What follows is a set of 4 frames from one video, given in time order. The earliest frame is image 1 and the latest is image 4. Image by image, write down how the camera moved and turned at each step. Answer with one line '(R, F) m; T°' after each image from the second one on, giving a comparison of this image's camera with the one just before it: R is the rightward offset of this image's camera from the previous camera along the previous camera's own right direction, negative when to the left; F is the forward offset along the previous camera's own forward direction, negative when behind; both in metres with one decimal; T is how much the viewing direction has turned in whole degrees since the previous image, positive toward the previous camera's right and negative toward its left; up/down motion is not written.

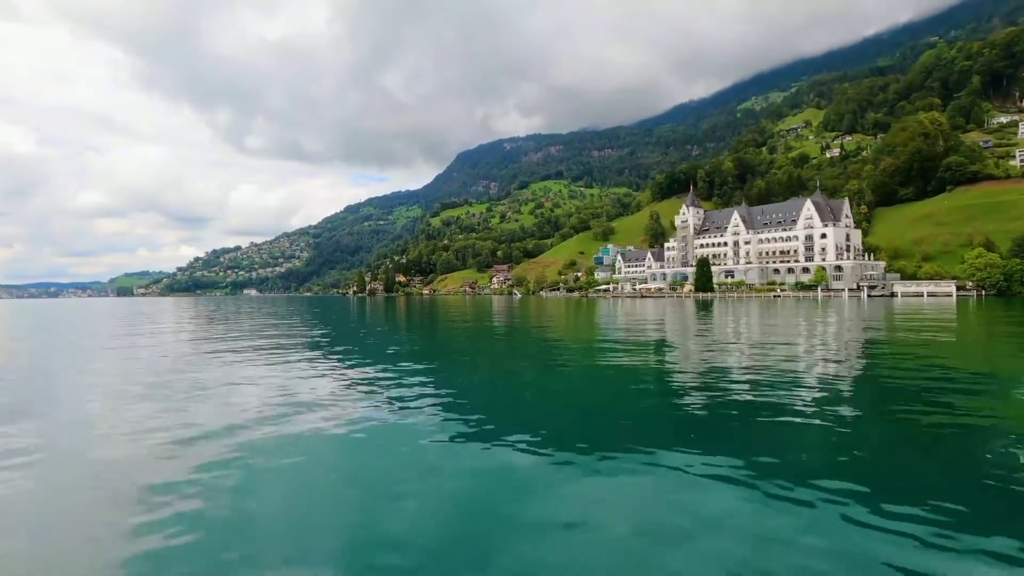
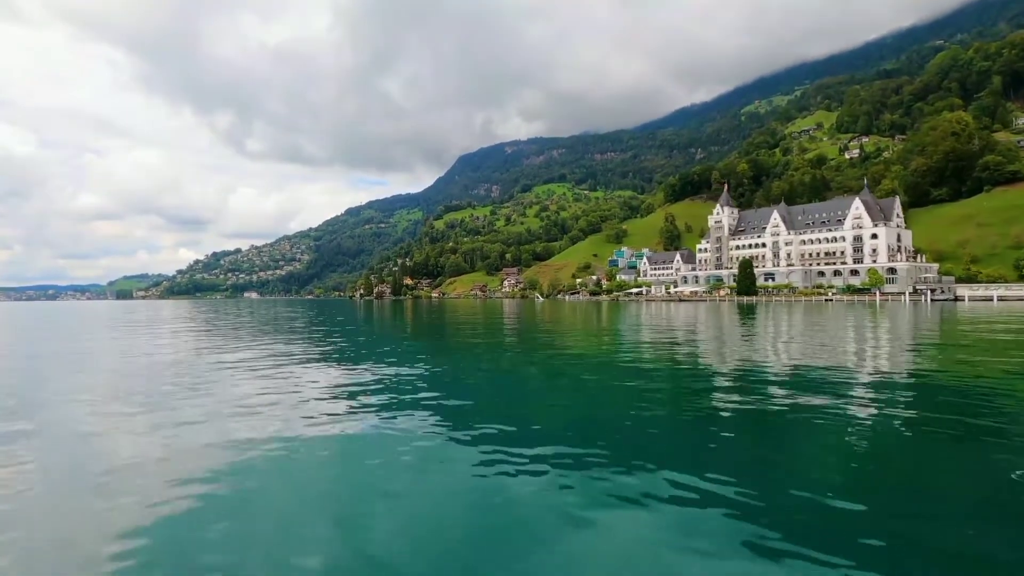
(-2.2, +2.3) m; 0°
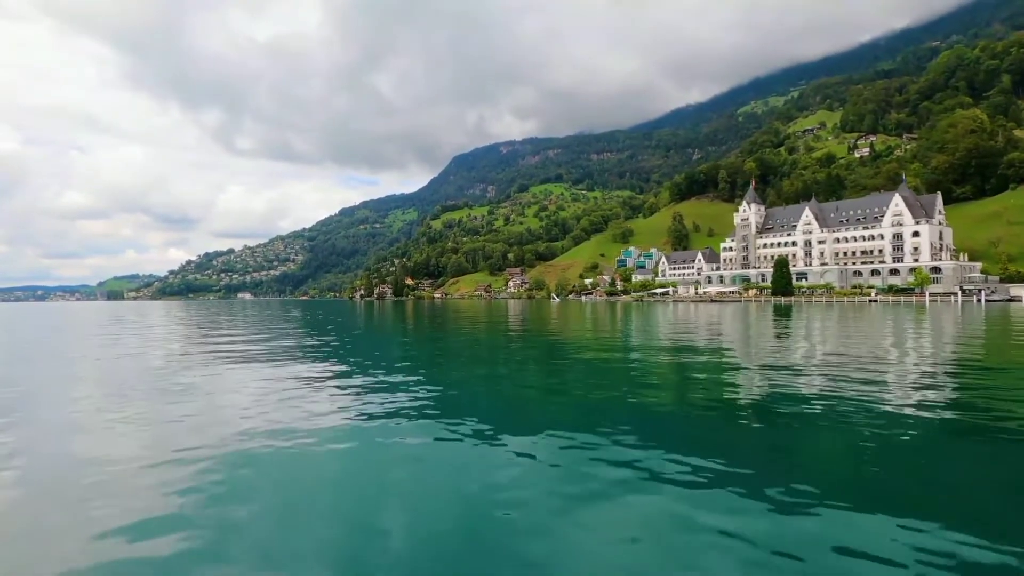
(-2.1, +2.0) m; +1°
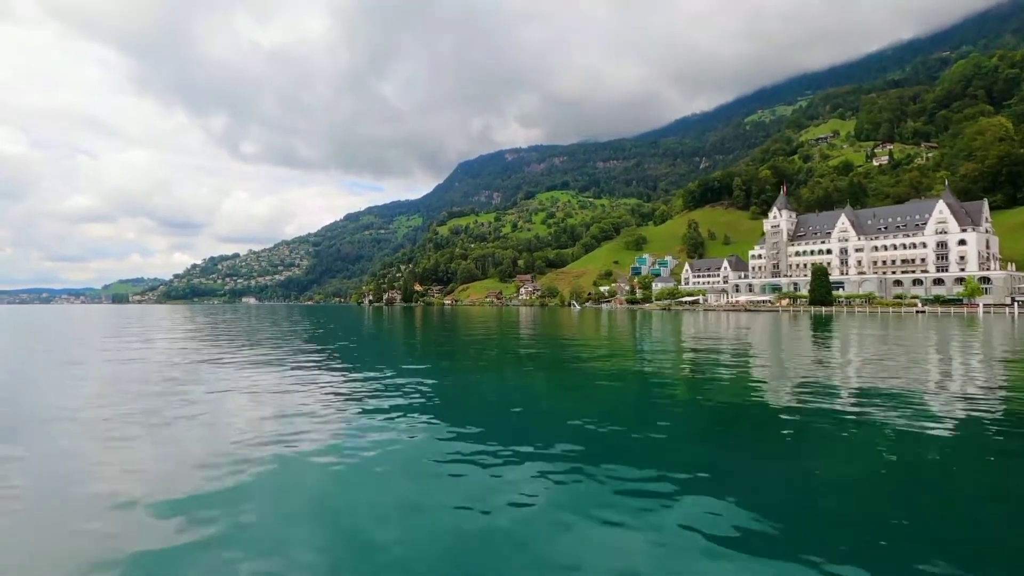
(-1.5, +1.5) m; 0°
